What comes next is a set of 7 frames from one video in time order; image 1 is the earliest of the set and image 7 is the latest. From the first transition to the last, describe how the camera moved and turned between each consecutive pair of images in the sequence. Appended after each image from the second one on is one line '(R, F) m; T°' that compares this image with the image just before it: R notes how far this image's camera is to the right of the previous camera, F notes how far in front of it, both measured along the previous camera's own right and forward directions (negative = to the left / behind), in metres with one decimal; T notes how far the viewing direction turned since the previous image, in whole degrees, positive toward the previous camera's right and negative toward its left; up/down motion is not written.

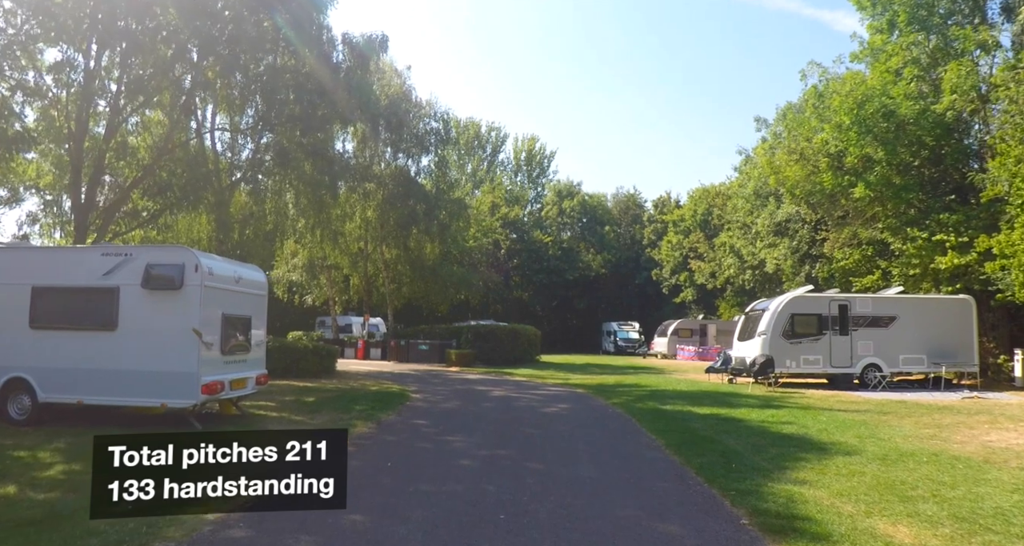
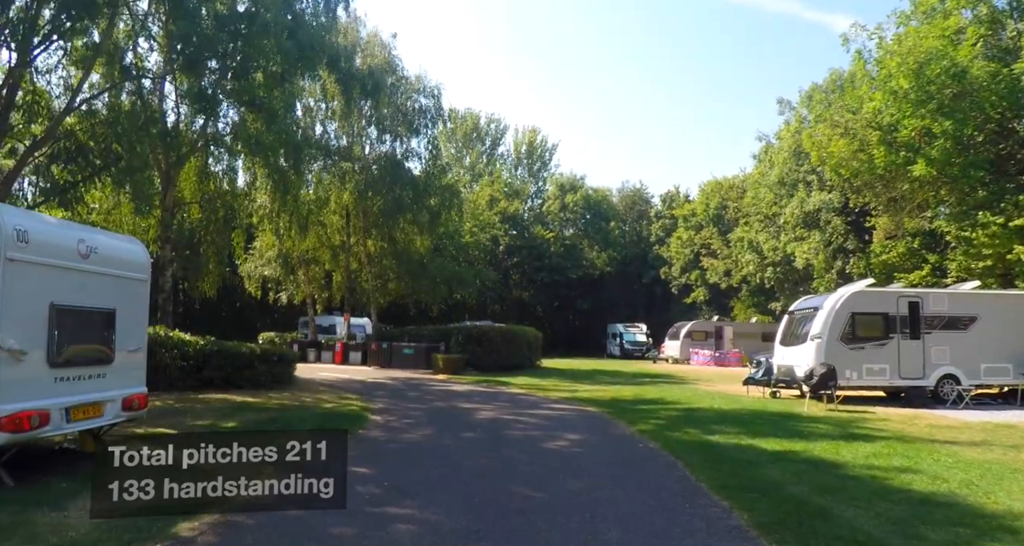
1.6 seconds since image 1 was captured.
(+0.1, +3.9) m; 0°
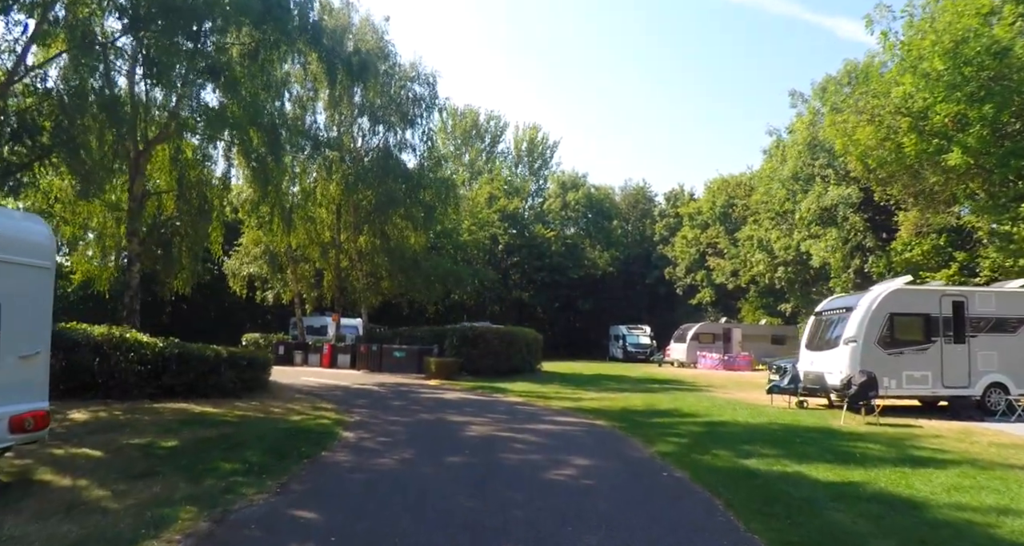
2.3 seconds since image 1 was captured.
(+0.1, +1.8) m; 0°
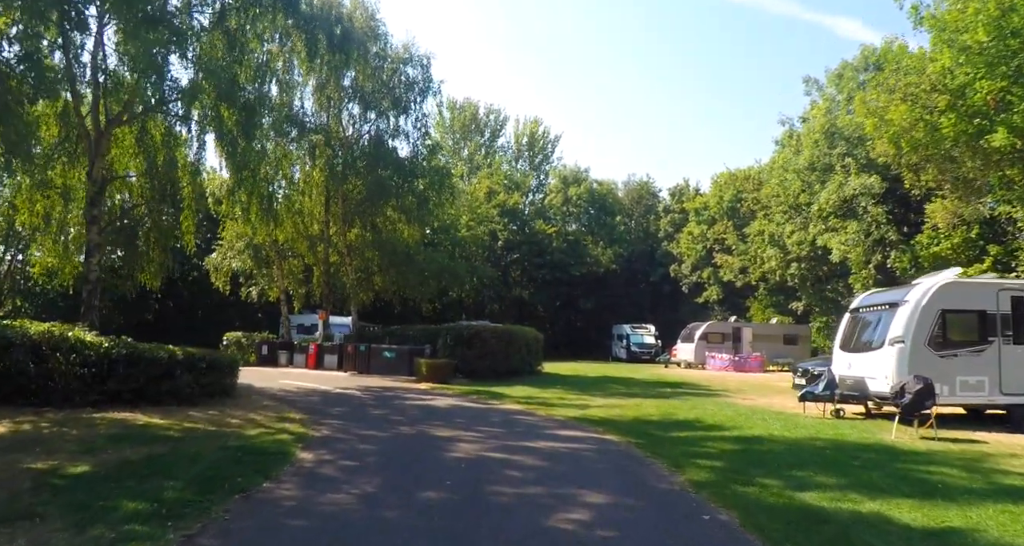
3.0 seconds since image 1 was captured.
(+0.1, +1.9) m; 0°
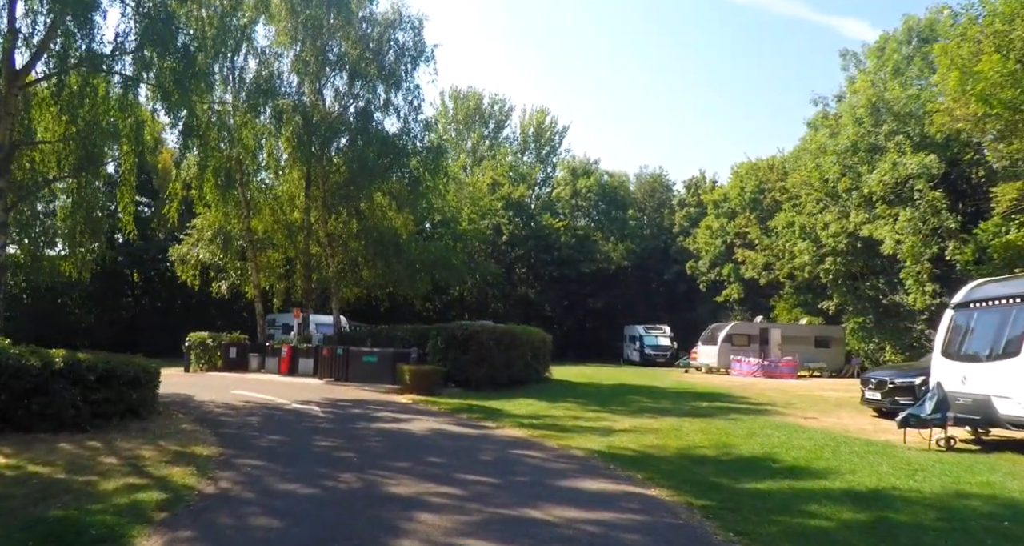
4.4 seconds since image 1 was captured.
(+0.1, +3.5) m; 0°
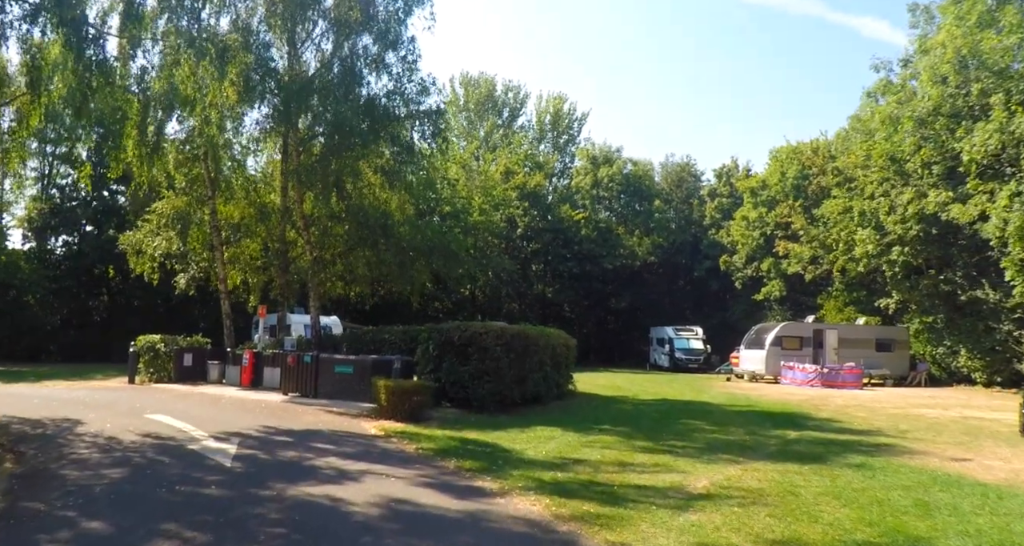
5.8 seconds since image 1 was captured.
(0.0, +4.4) m; -1°
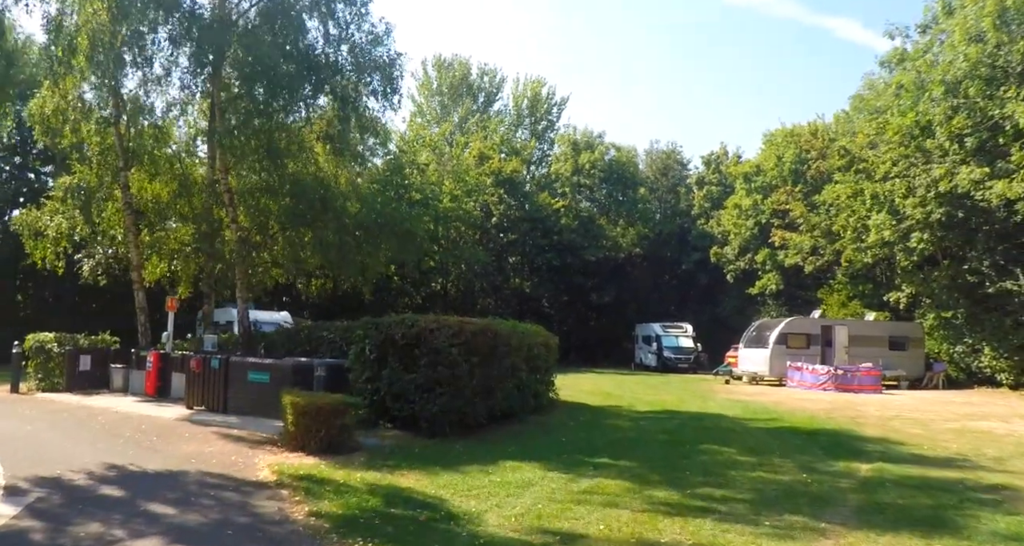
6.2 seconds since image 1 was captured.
(+0.2, +3.4) m; +2°
